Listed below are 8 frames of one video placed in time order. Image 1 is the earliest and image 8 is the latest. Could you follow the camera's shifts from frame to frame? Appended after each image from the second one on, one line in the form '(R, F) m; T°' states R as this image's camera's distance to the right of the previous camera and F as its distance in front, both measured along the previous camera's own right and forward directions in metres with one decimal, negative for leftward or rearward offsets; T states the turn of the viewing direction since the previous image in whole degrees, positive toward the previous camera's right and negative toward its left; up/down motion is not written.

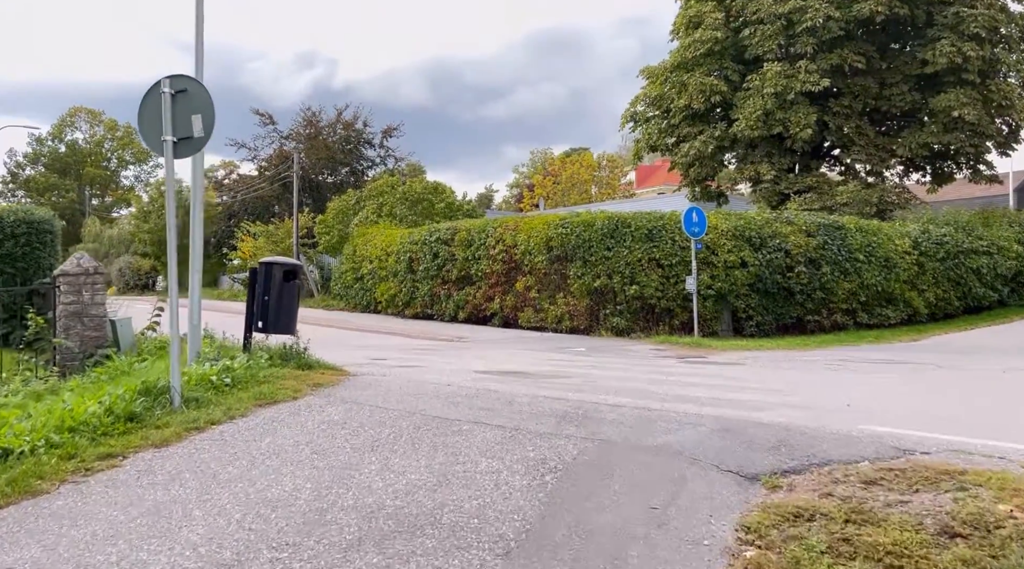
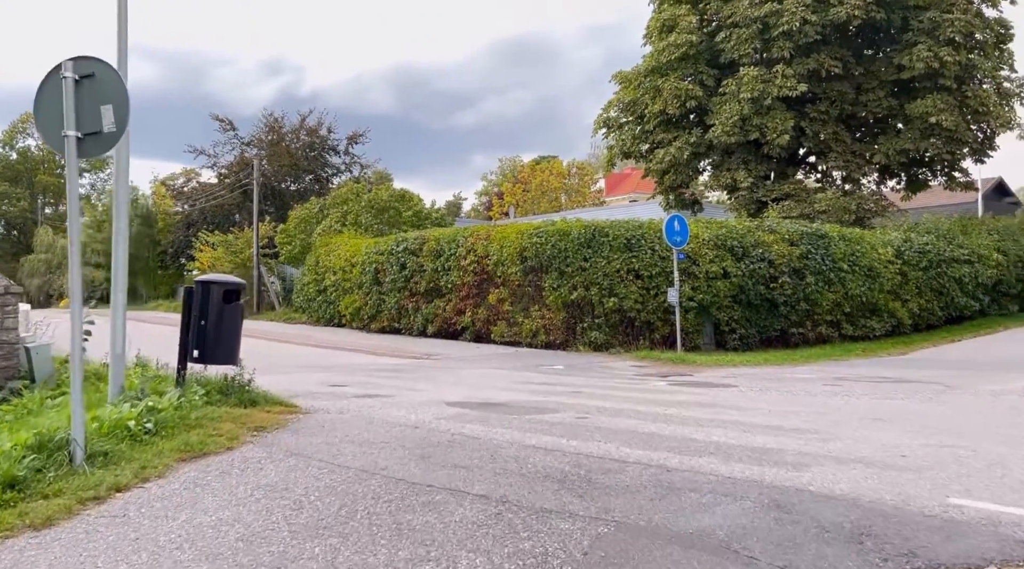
(-0.1, +1.1) m; +2°
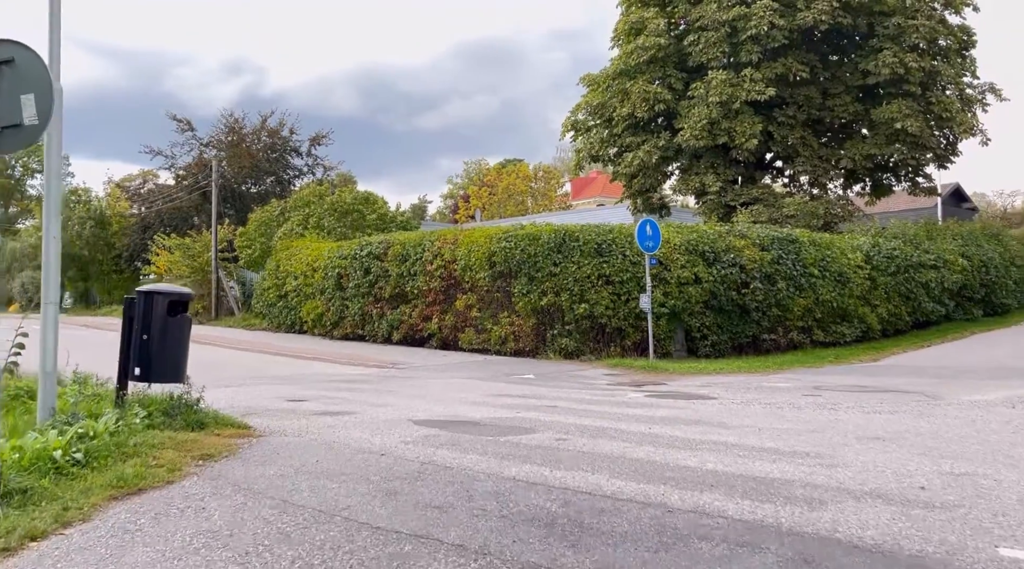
(-0.1, +0.5) m; +2°
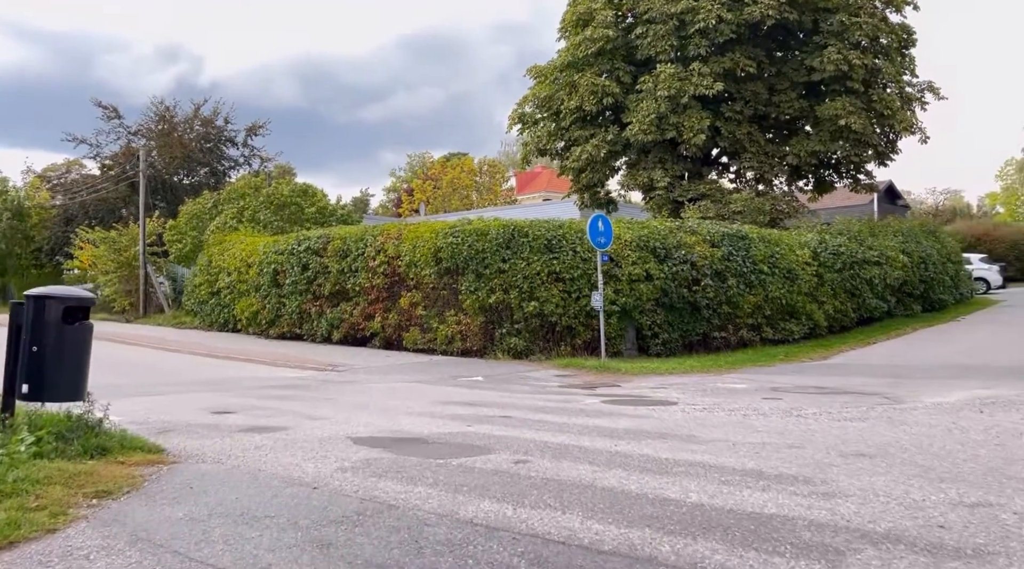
(-0.1, +0.7) m; +4°
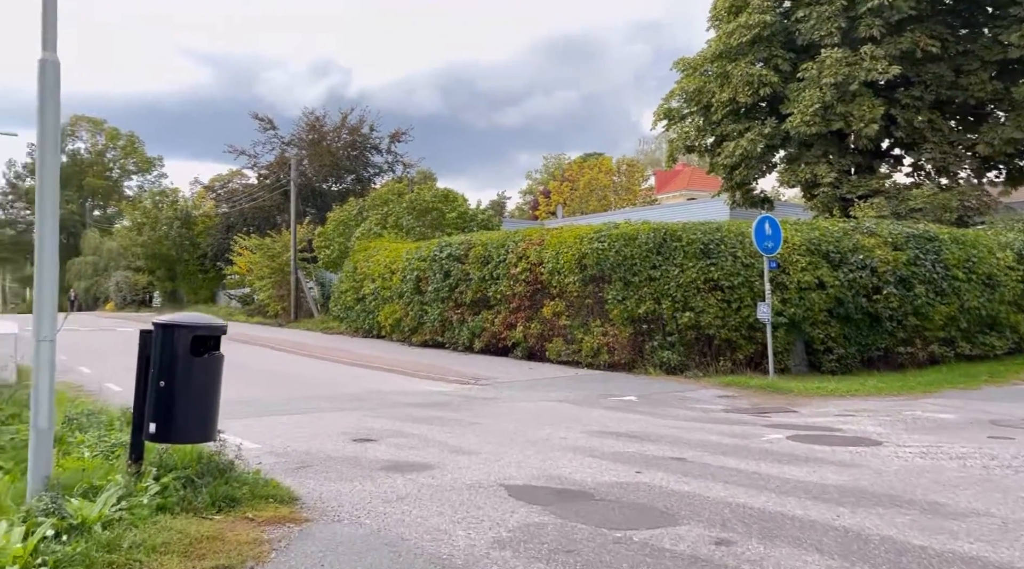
(-0.3, +1.0) m; -9°
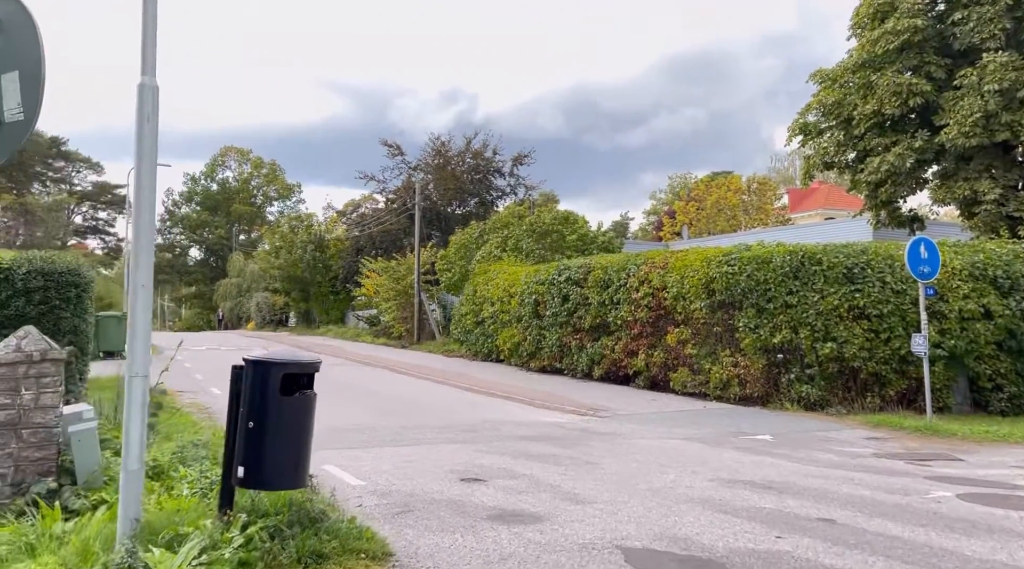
(0.0, +0.6) m; -9°
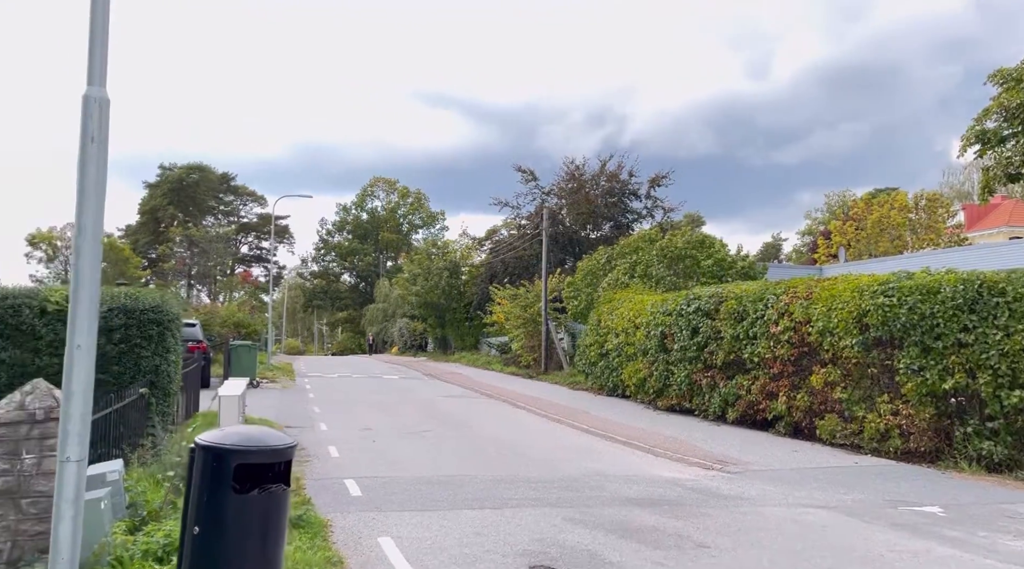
(+0.5, +1.4) m; -10°
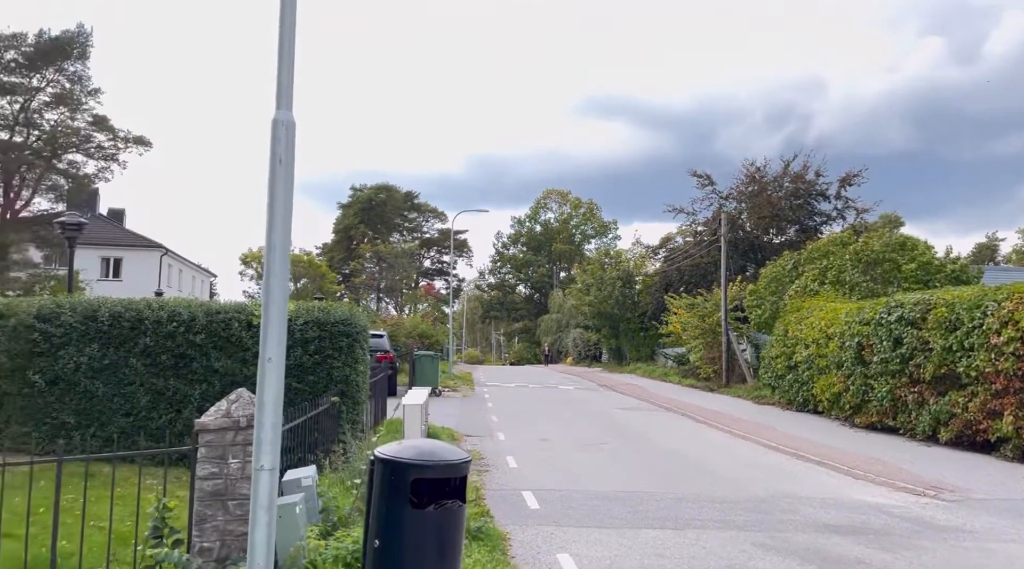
(0.0, +0.2) m; -12°
